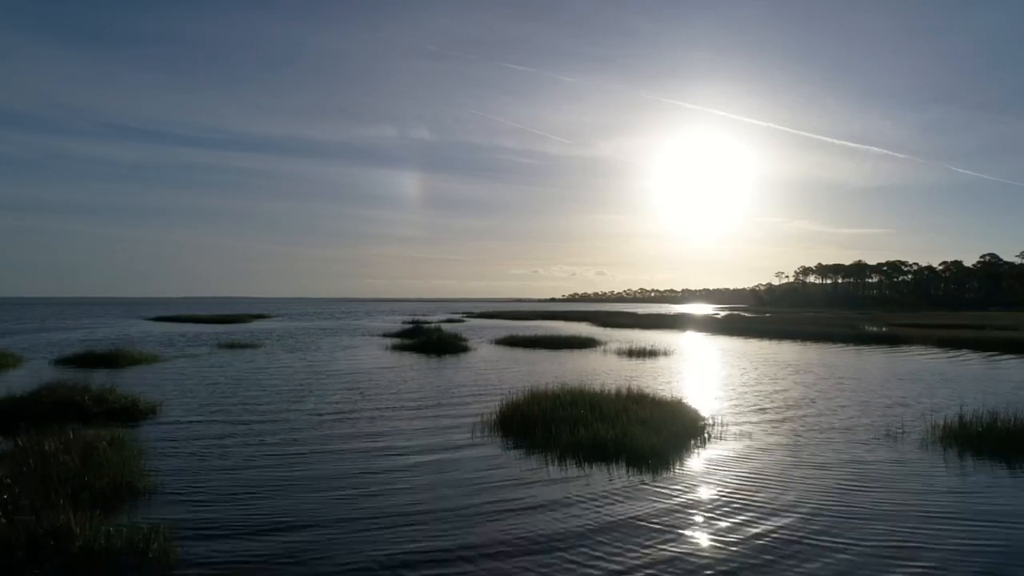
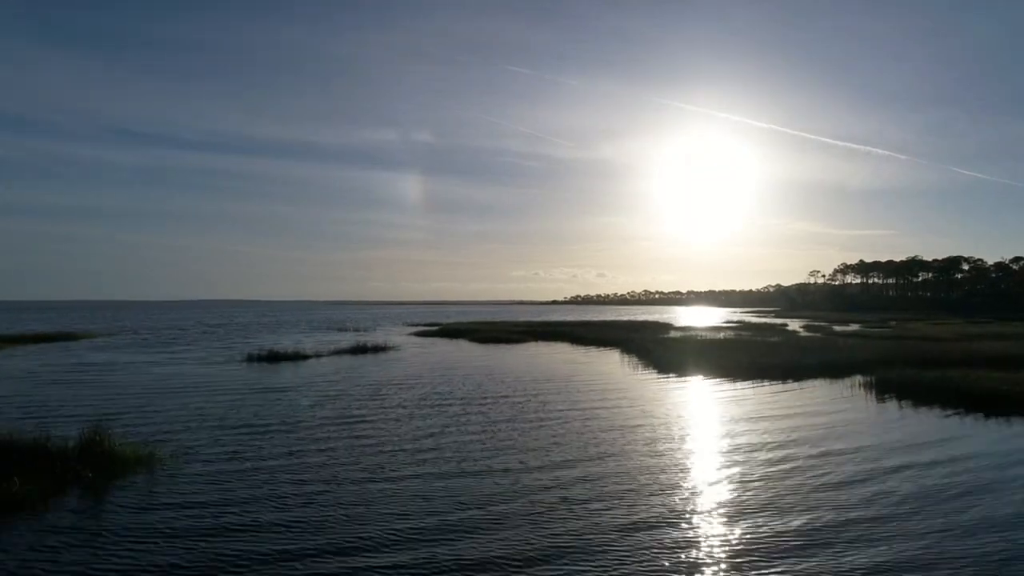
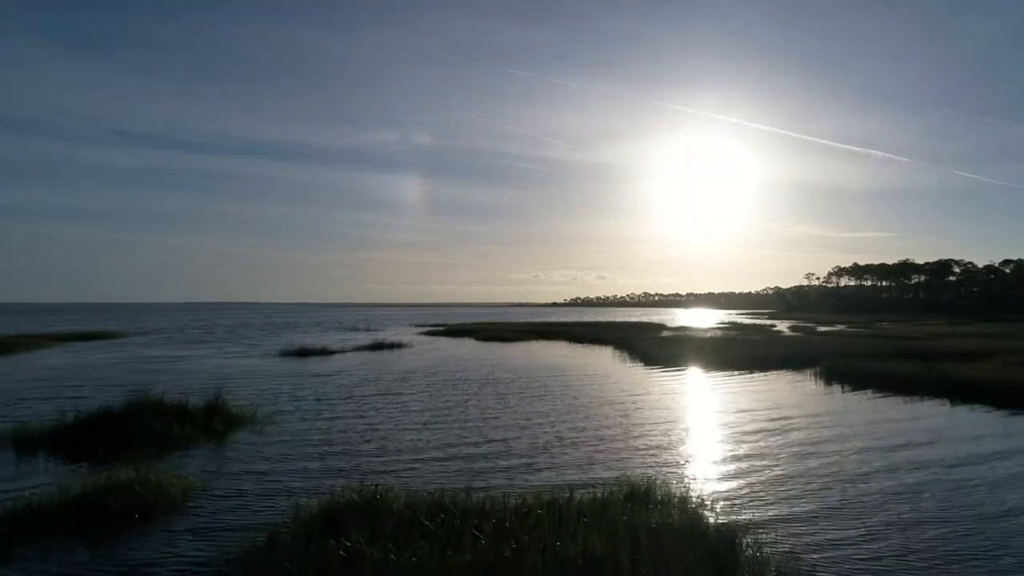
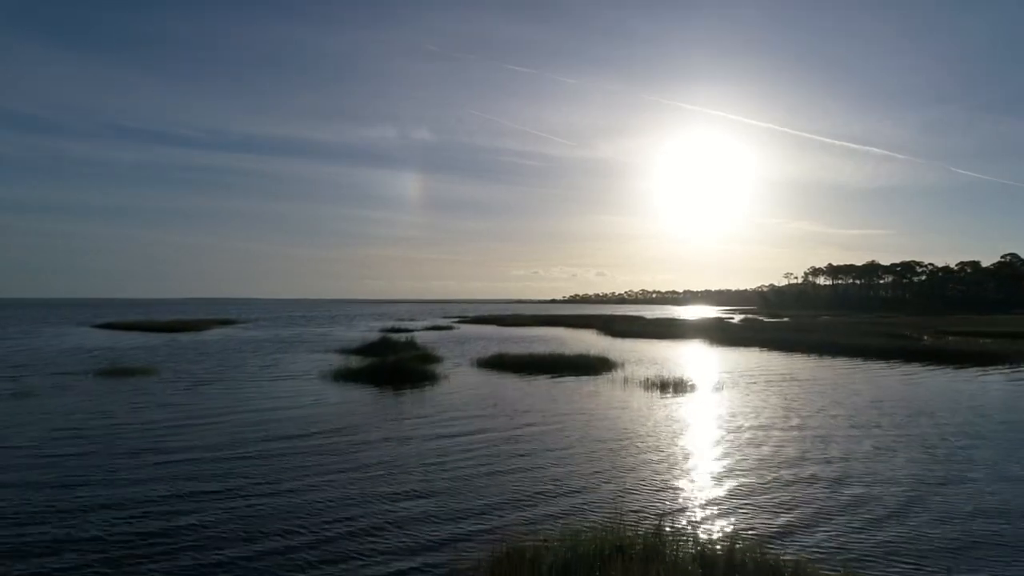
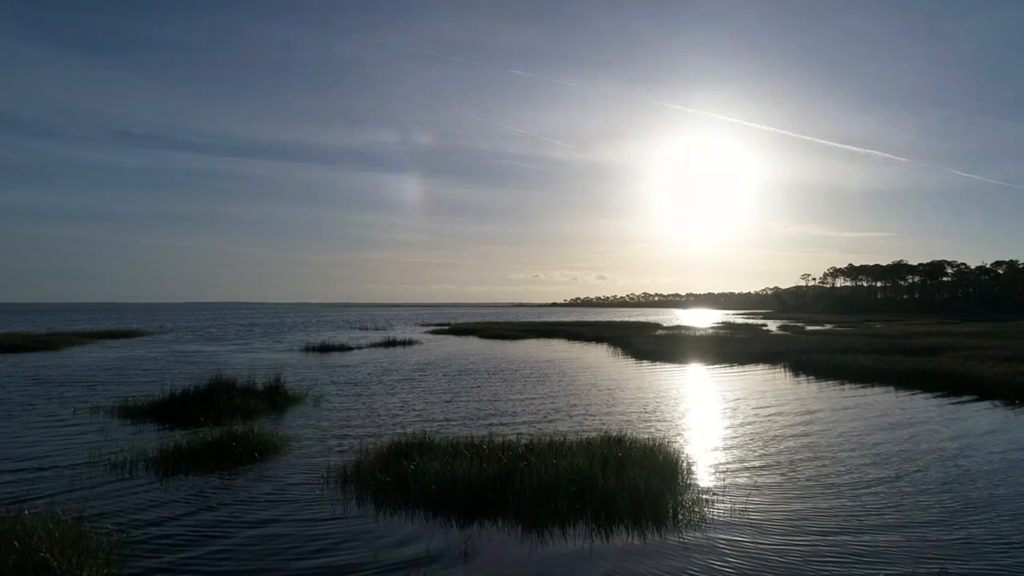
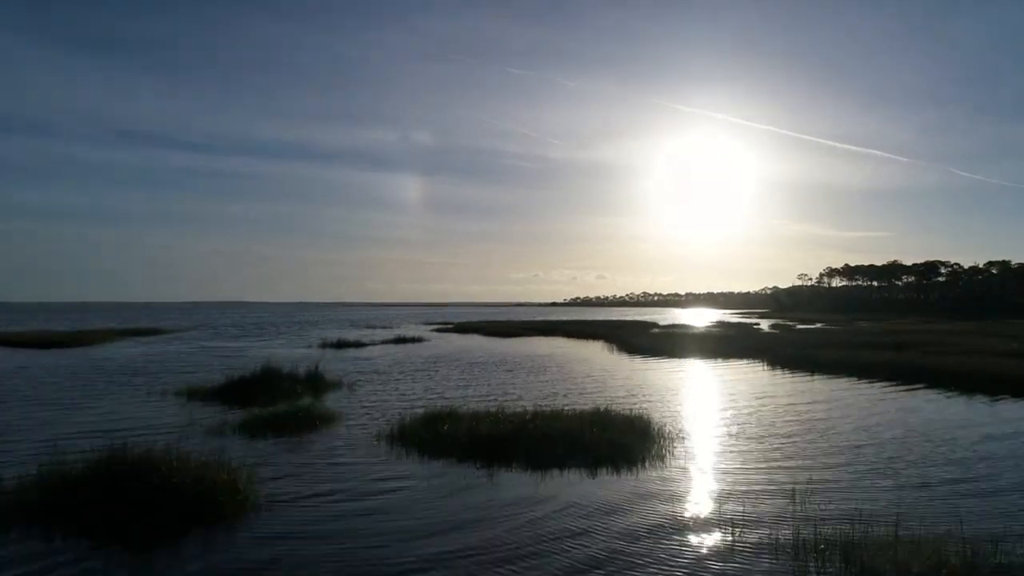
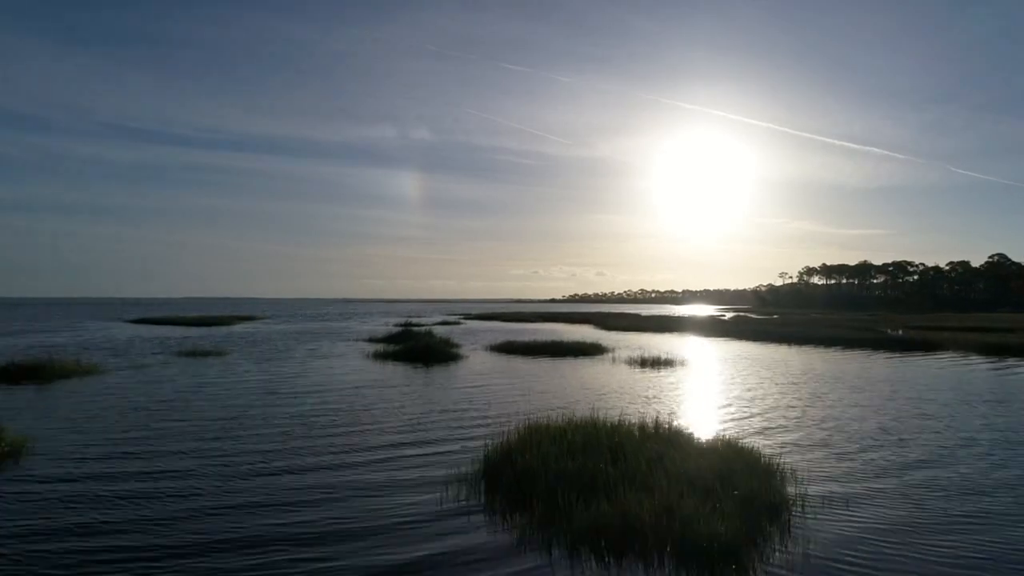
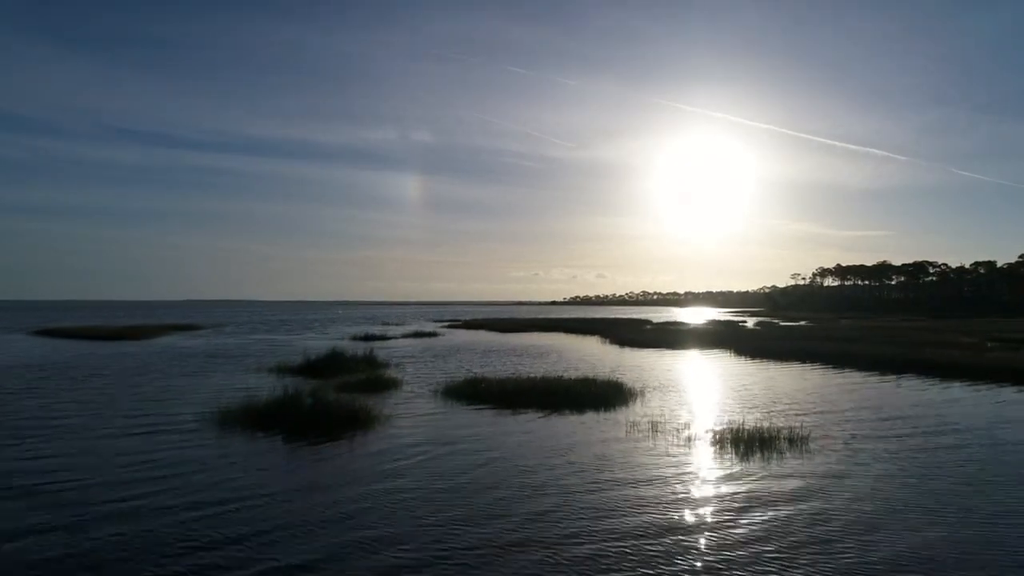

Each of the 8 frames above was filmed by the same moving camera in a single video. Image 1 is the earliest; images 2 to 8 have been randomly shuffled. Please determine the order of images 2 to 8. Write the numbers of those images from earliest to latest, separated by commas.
7, 4, 8, 6, 5, 3, 2
